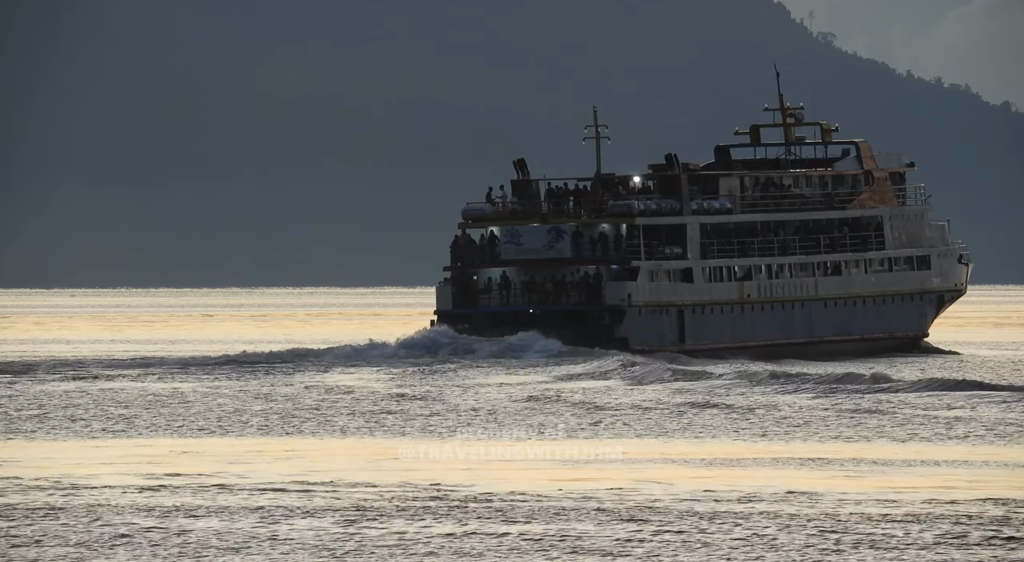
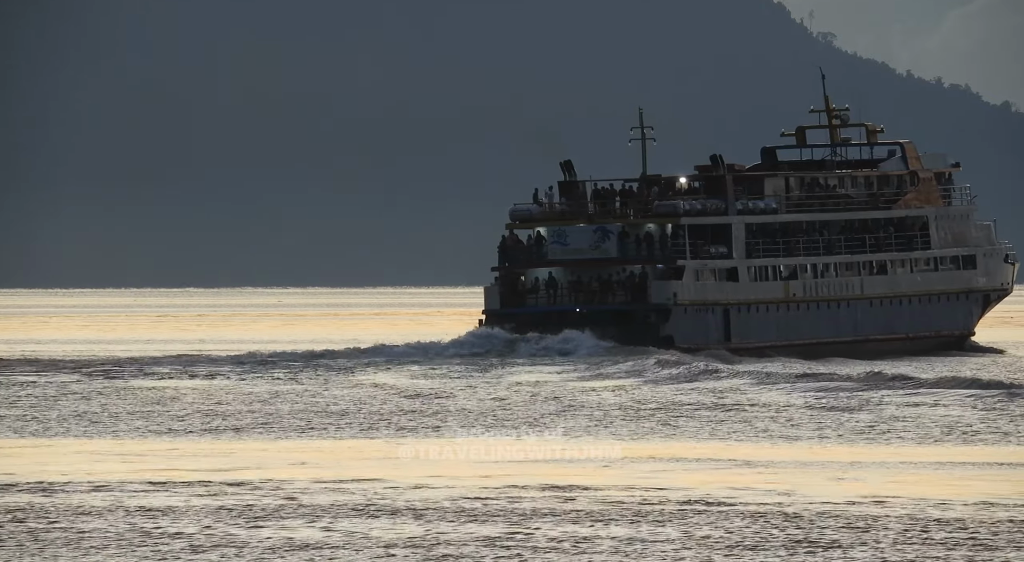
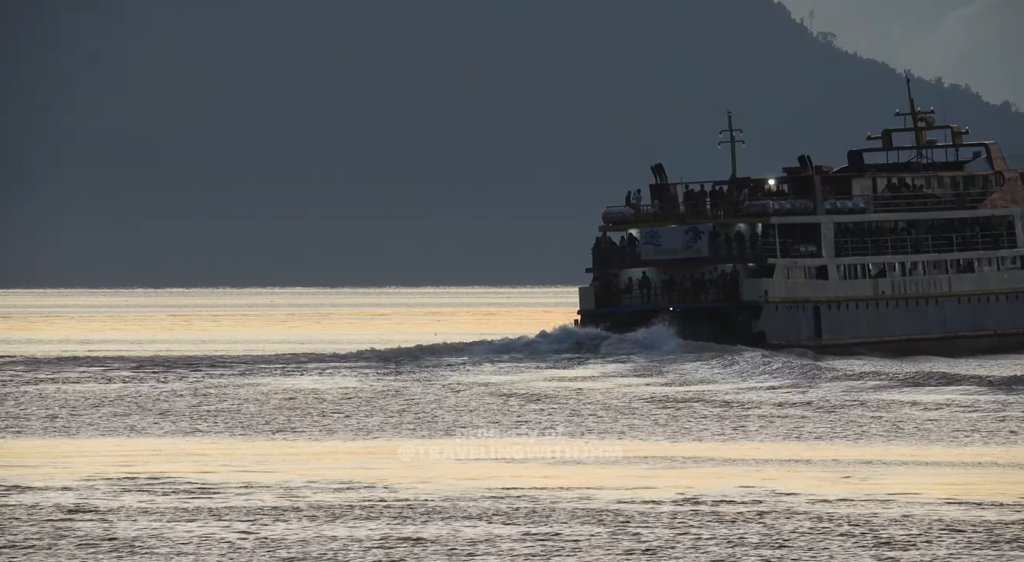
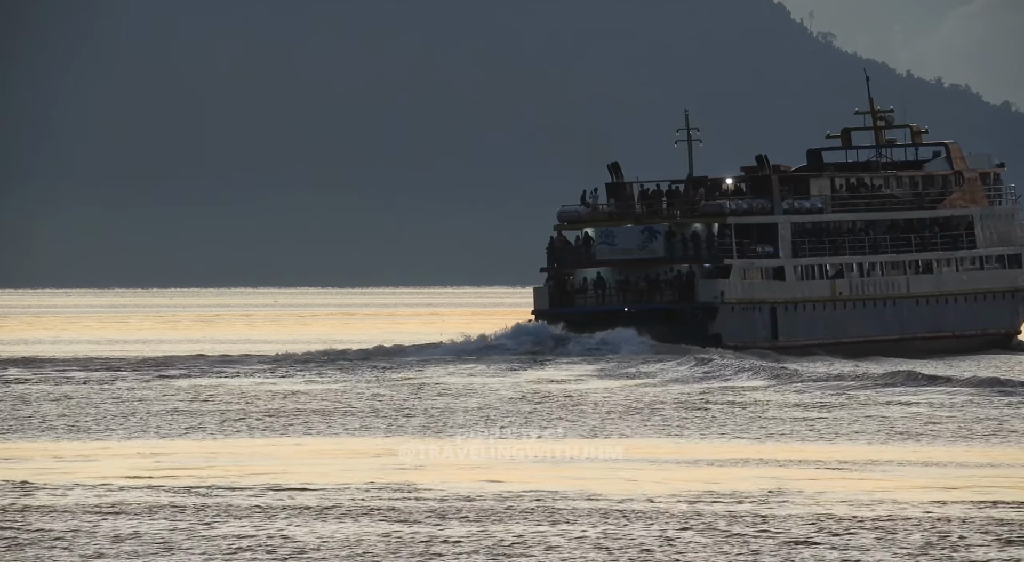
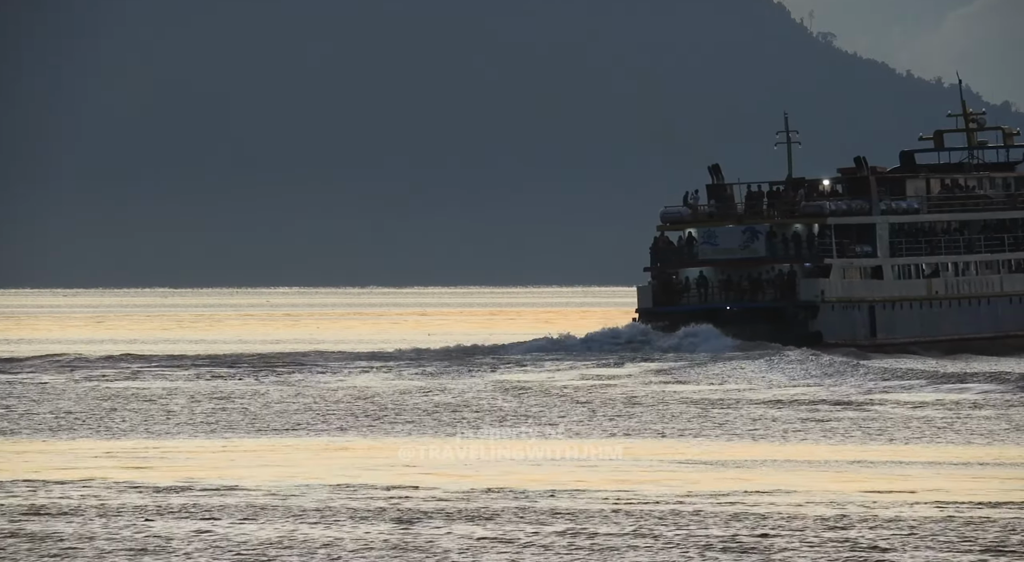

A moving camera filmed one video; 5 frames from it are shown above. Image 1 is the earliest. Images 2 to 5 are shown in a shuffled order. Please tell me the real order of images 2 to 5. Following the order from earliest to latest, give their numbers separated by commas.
2, 4, 3, 5
